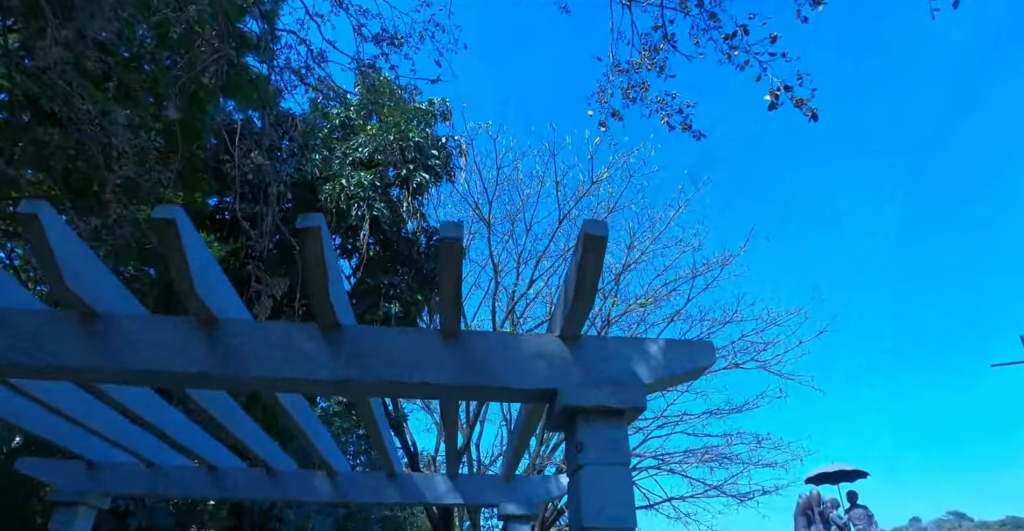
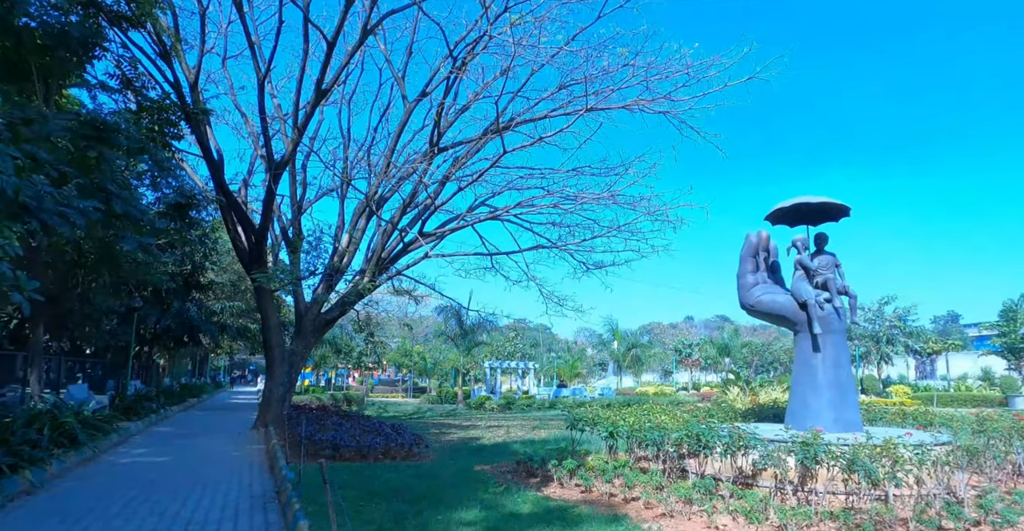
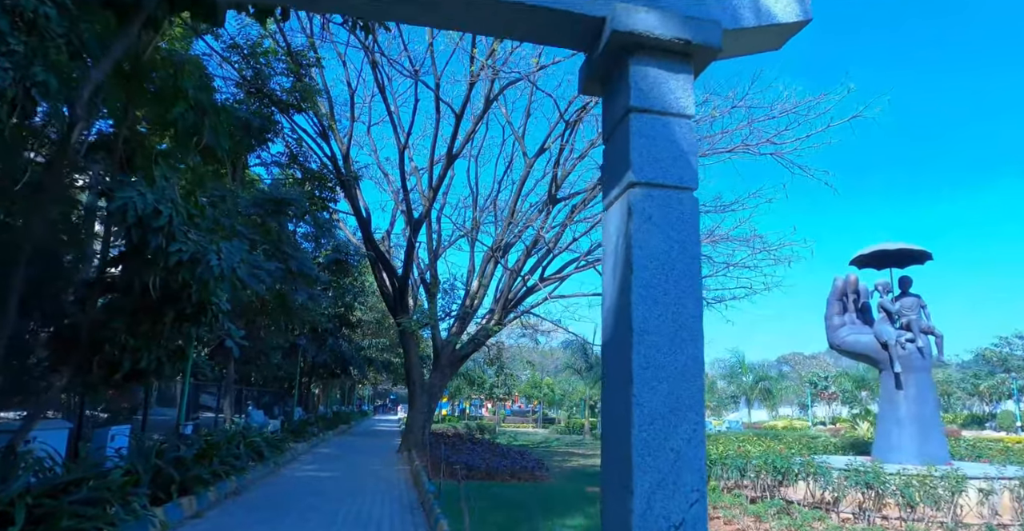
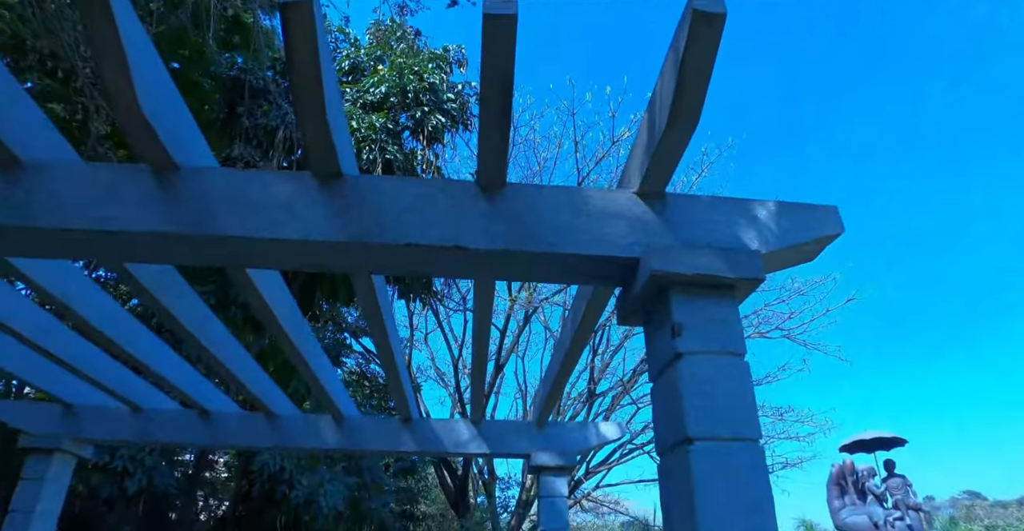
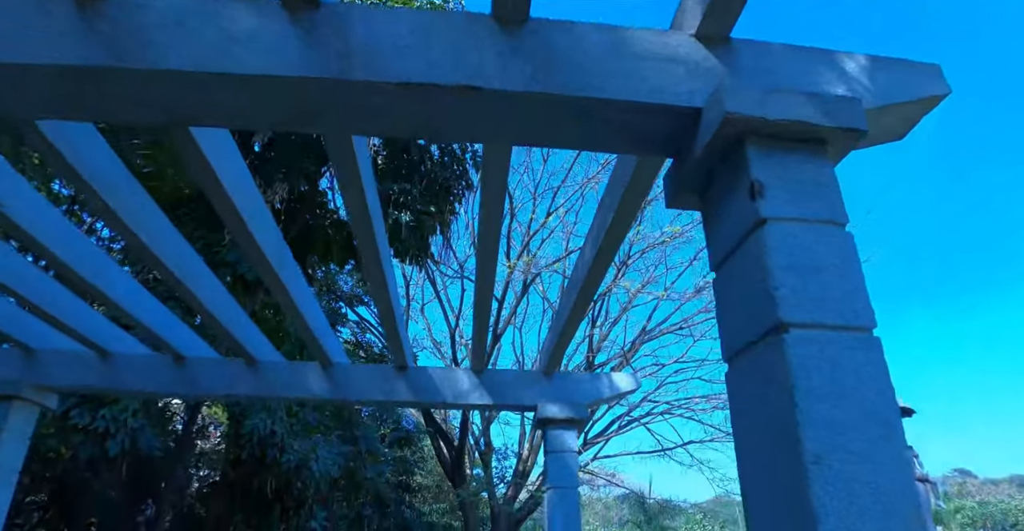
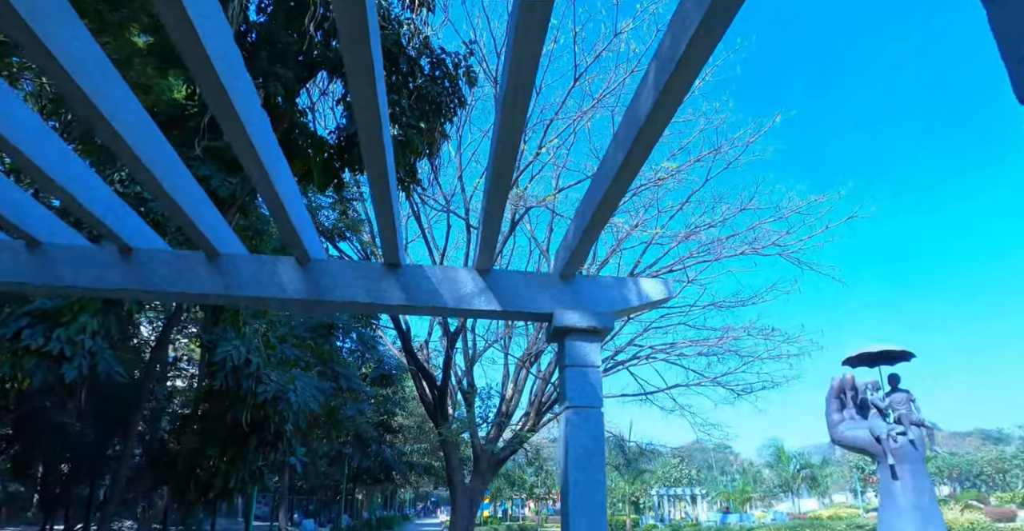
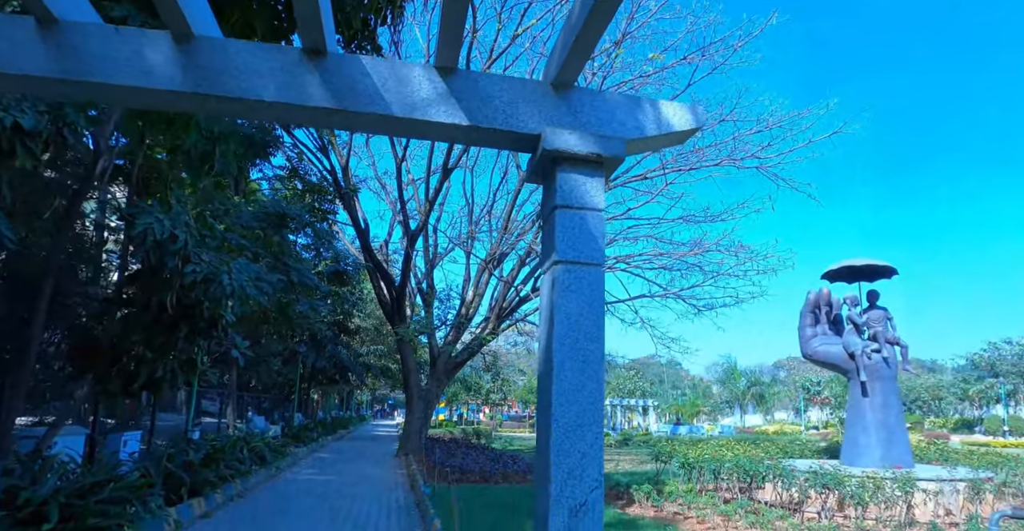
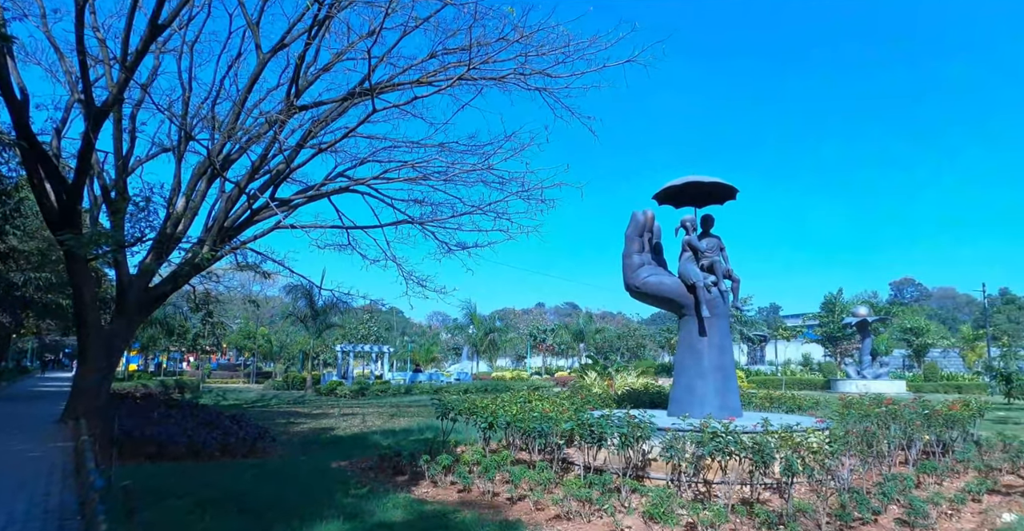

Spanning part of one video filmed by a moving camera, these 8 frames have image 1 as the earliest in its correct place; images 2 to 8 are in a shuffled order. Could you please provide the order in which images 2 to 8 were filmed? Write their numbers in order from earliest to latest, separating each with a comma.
4, 5, 6, 7, 3, 2, 8
